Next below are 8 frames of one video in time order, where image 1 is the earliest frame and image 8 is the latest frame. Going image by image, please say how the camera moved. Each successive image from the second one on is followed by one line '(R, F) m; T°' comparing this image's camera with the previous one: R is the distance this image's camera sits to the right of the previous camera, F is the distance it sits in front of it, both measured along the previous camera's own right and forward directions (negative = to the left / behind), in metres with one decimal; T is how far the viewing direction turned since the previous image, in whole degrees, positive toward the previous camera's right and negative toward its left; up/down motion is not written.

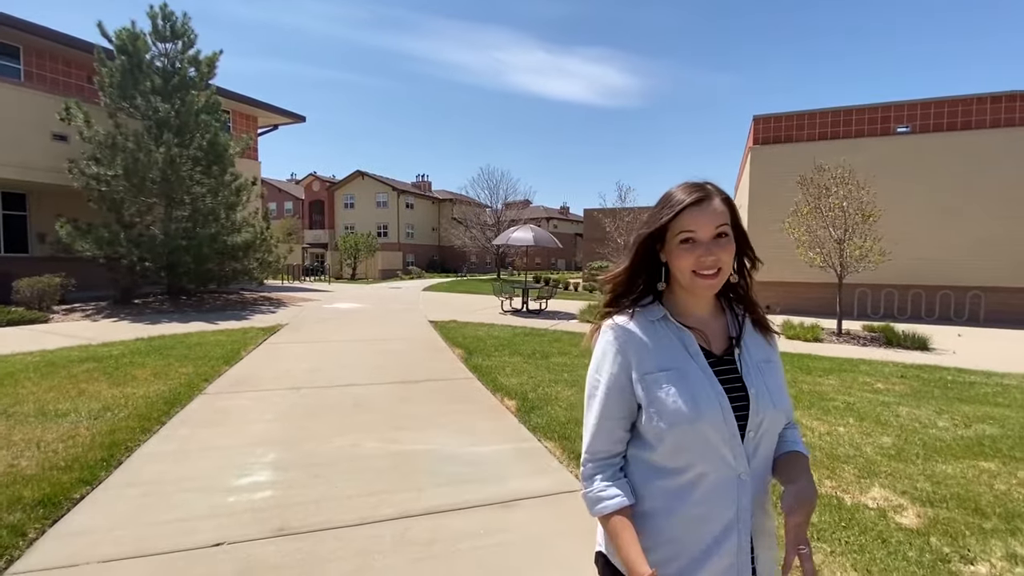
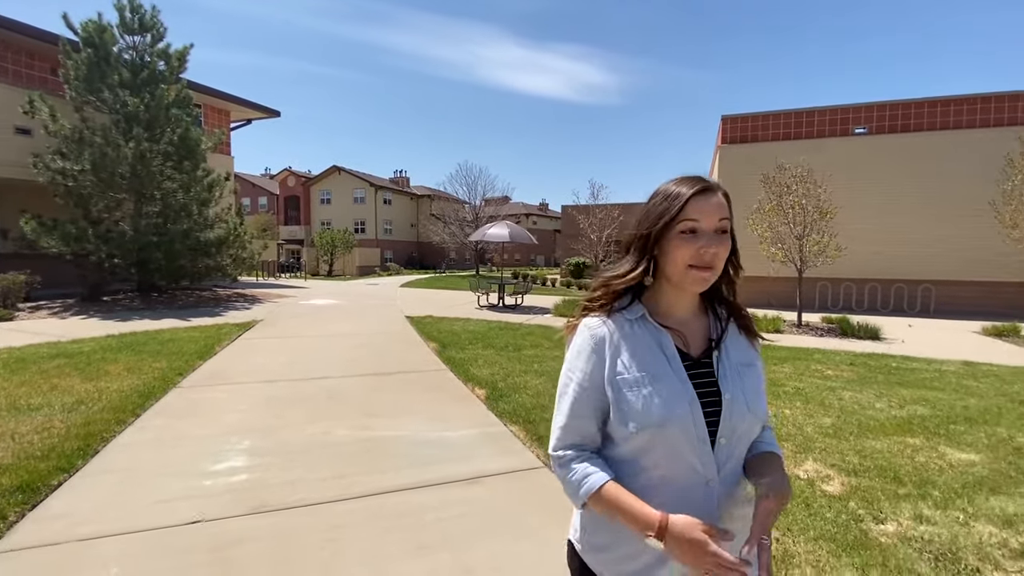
(+0.1, -0.2) m; +2°
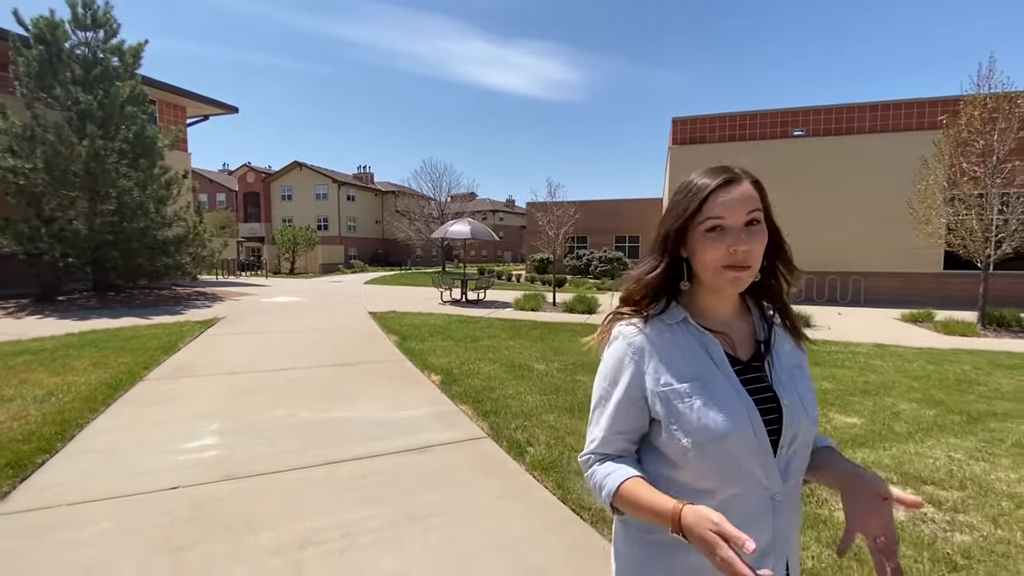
(+0.2, -0.5) m; +4°
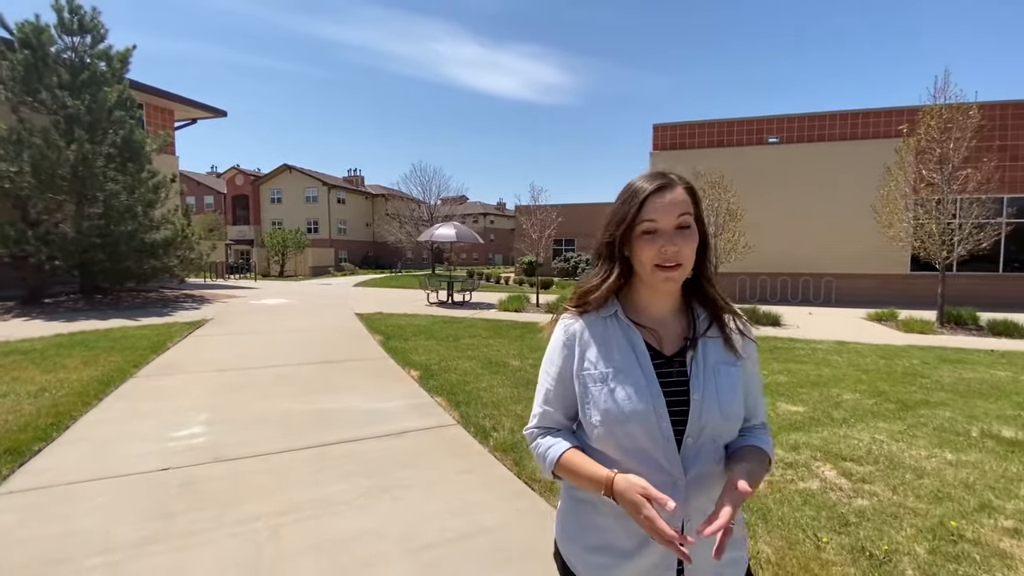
(+0.2, -0.4) m; +1°
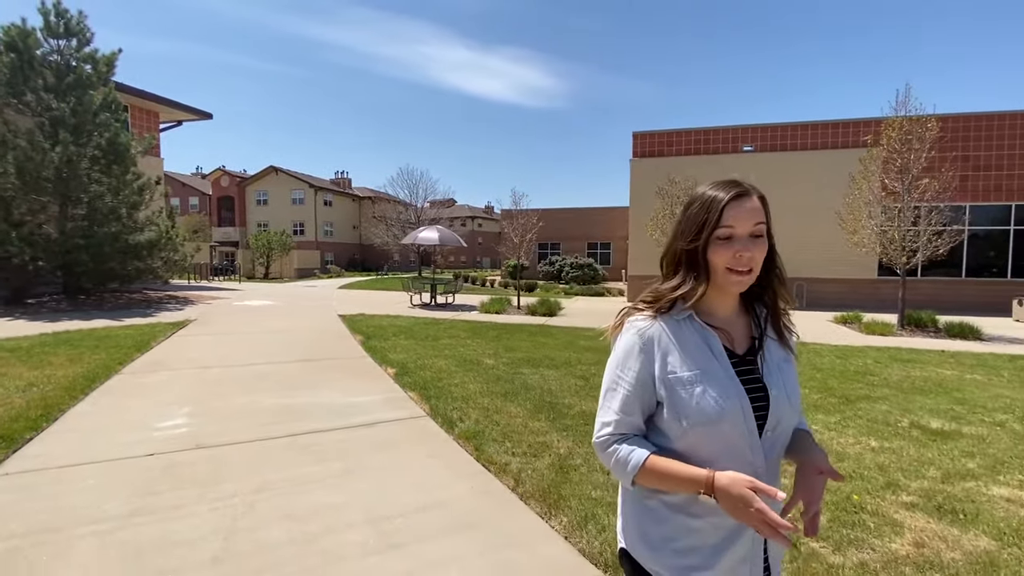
(+0.2, -0.4) m; +1°
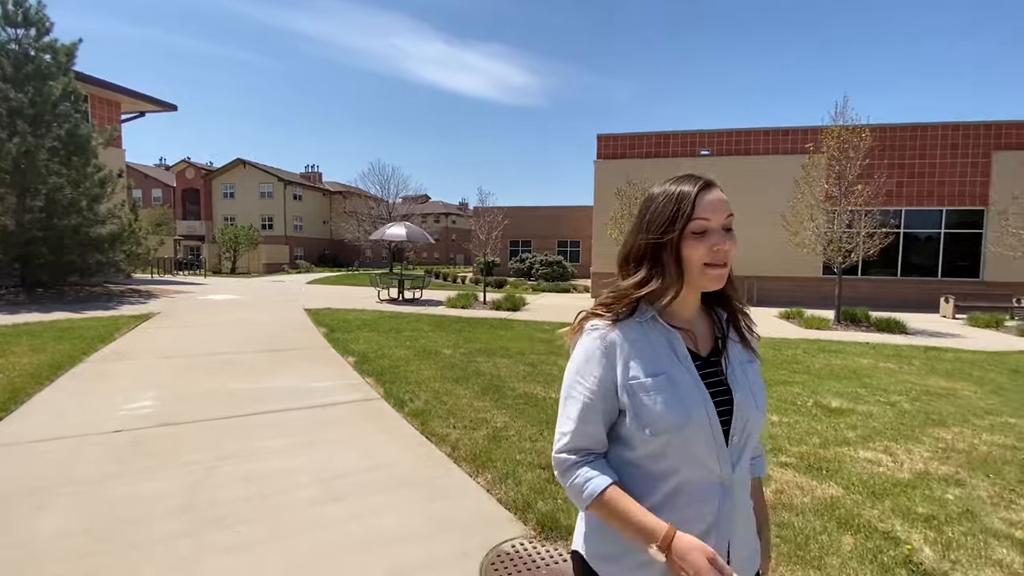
(+0.3, -0.5) m; +3°
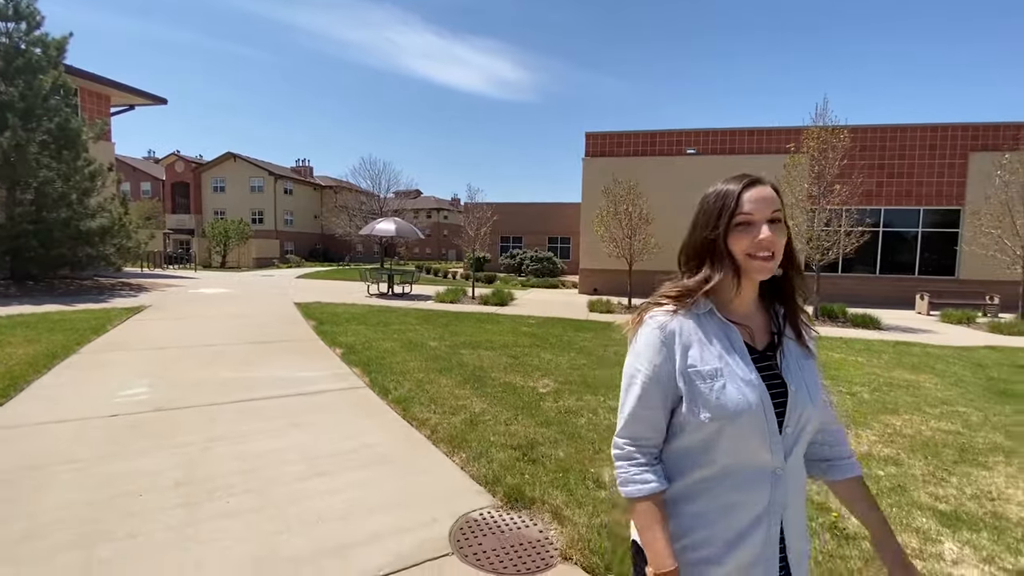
(+0.1, -0.3) m; +1°
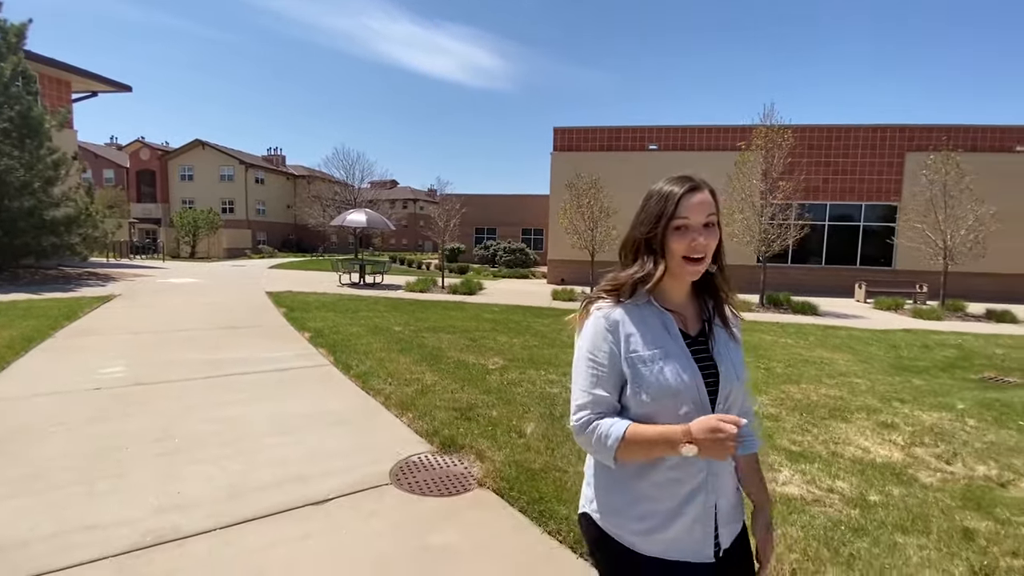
(+0.3, -0.7) m; +3°
